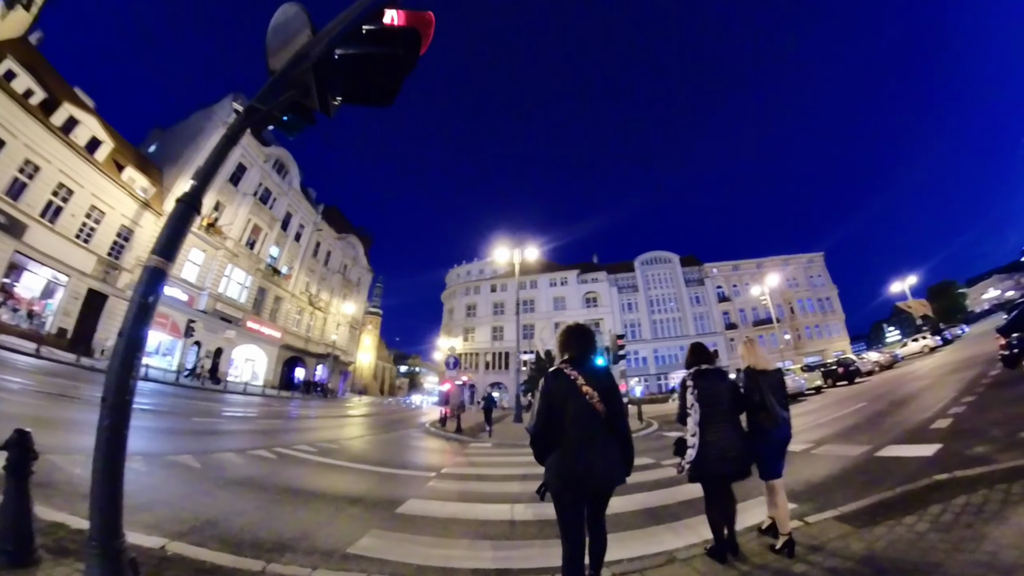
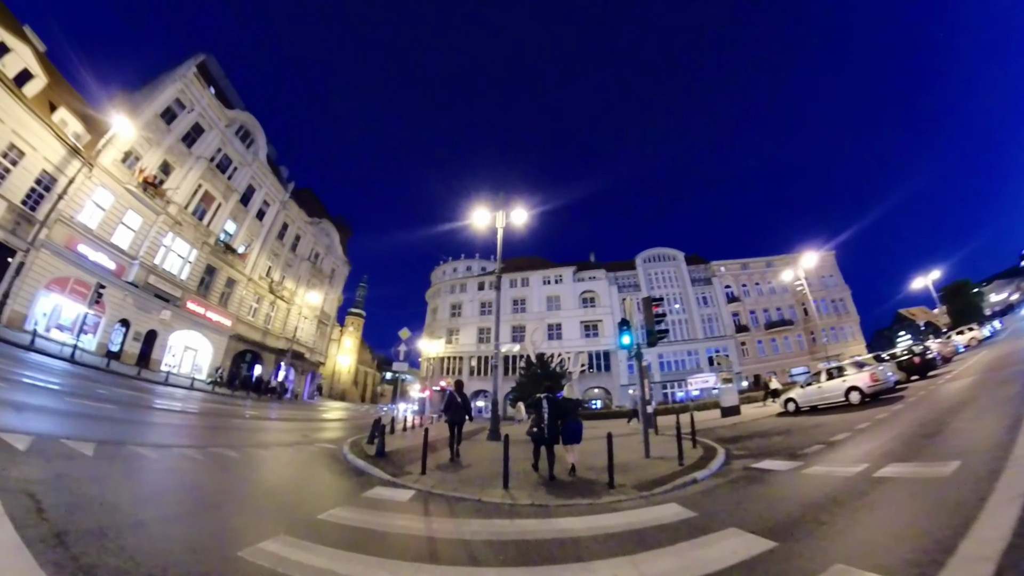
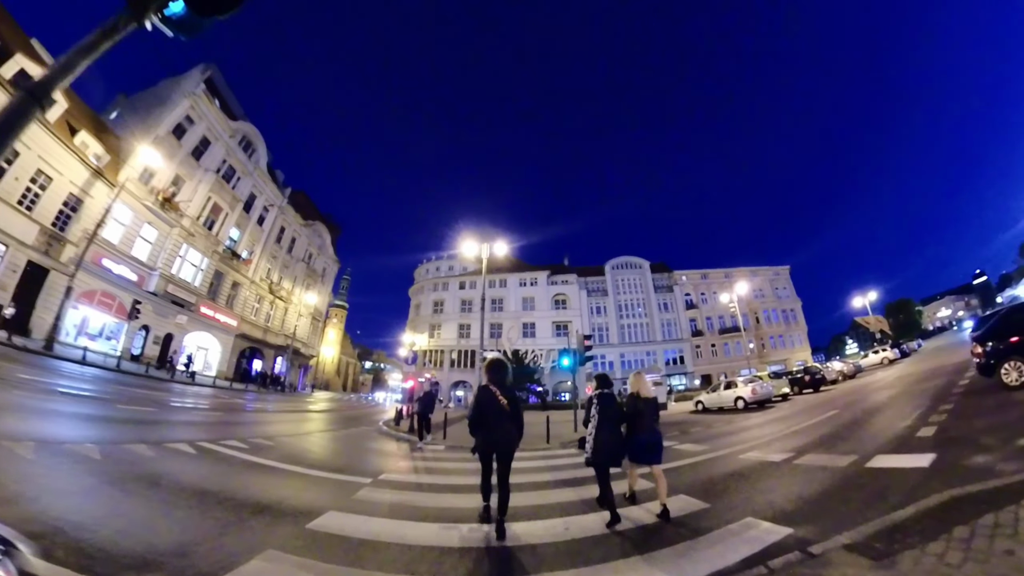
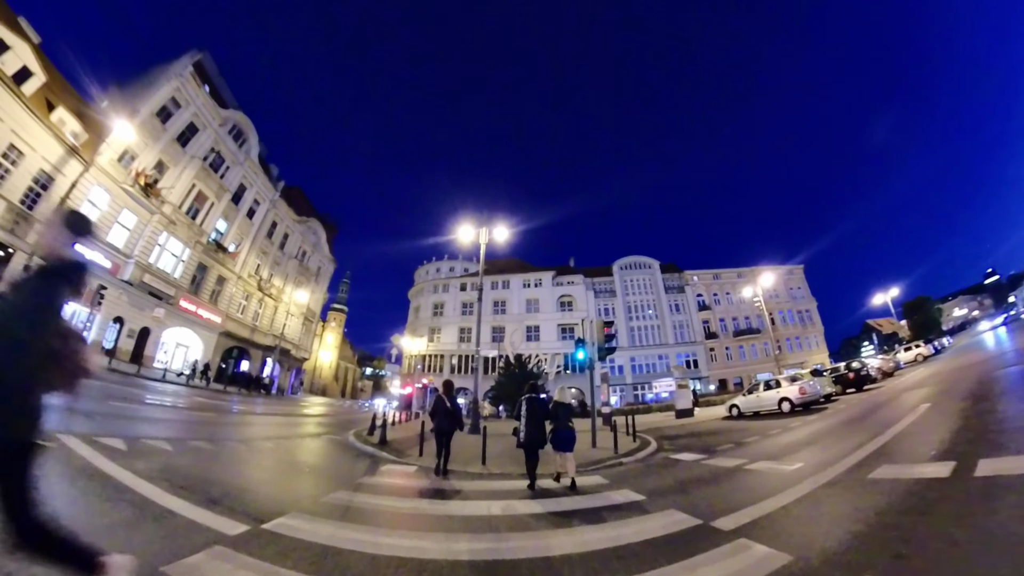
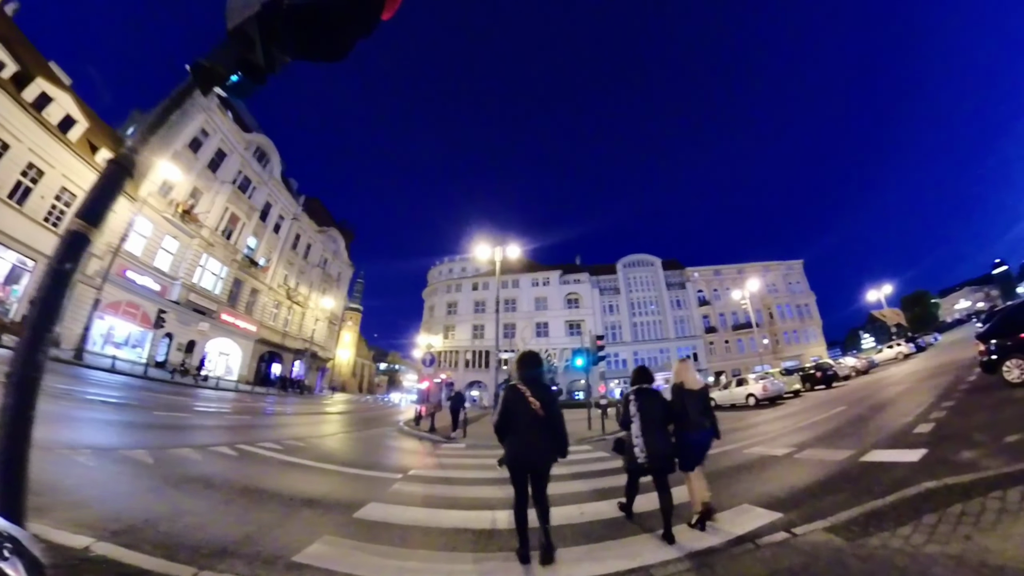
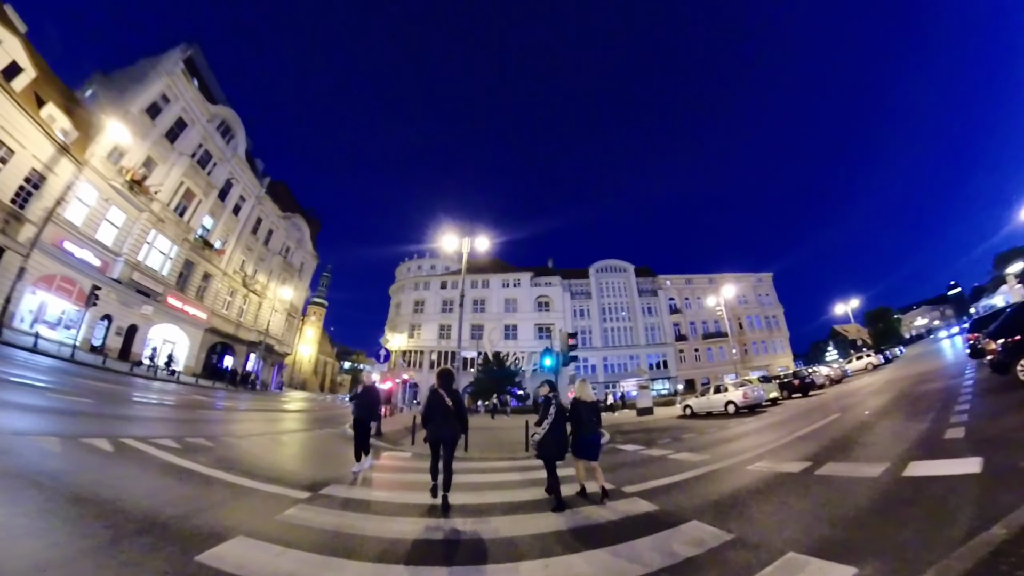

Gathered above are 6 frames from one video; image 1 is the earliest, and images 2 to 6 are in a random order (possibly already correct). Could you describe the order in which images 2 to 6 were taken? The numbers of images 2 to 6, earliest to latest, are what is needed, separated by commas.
5, 3, 6, 4, 2
